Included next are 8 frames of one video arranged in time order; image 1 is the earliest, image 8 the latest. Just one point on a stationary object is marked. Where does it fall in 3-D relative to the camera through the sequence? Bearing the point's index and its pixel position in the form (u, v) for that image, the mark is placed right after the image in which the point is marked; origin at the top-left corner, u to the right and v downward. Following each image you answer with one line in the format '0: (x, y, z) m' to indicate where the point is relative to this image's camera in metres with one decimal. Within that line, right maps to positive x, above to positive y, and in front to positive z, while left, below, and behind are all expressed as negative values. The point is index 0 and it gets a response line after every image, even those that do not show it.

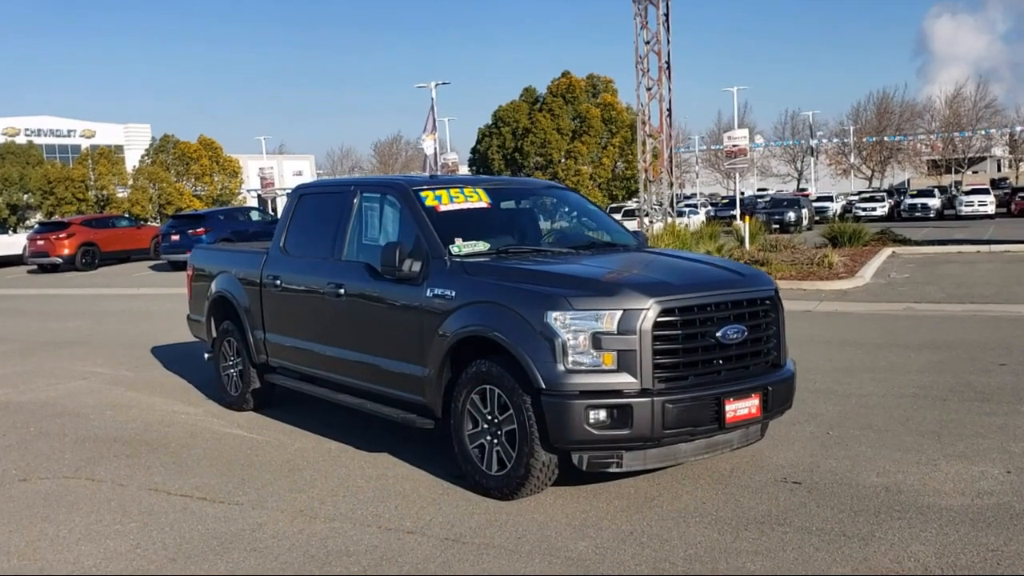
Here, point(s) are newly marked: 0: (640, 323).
0: (+0.7, -0.2, +5.2) m
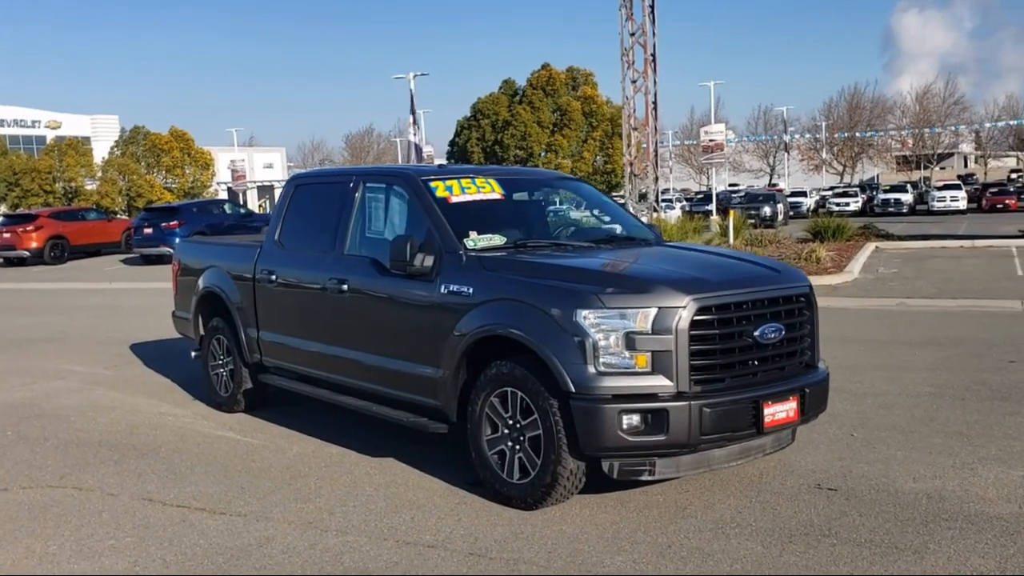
0: (+0.8, -0.2, +4.9) m
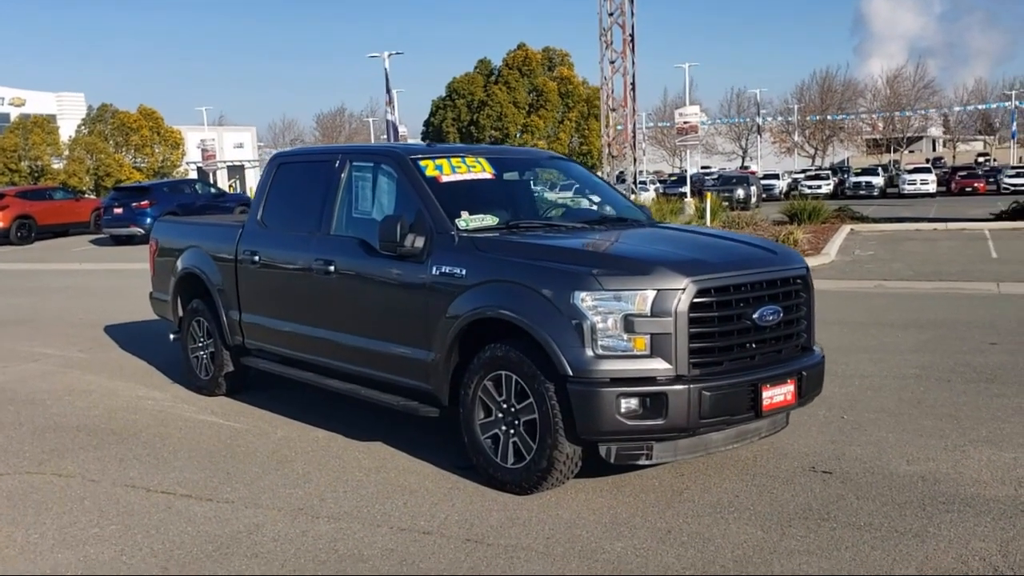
0: (+0.8, -0.1, +4.8) m
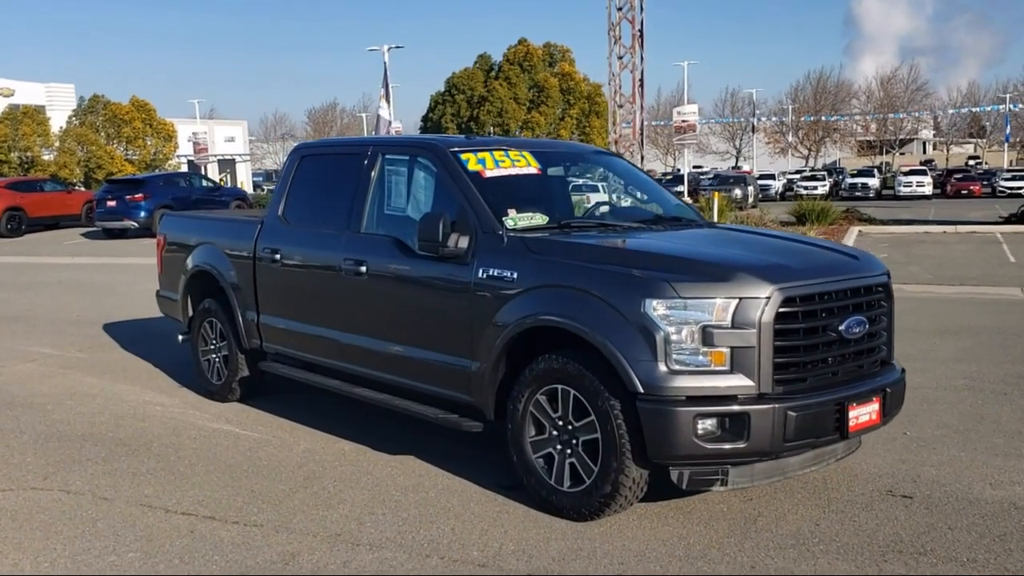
0: (+1.1, -0.1, +4.3) m
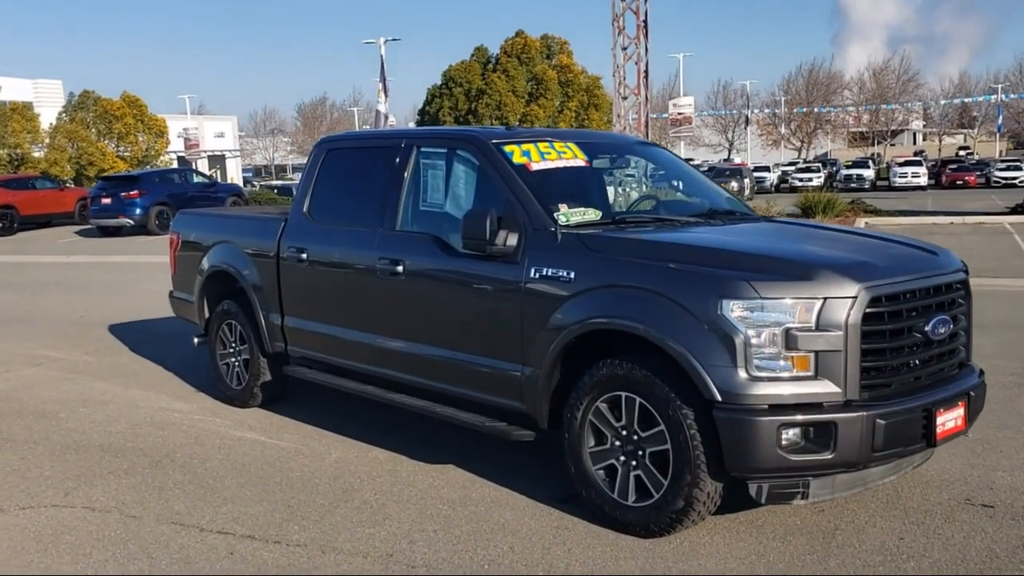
0: (+1.4, -0.1, +4.0) m
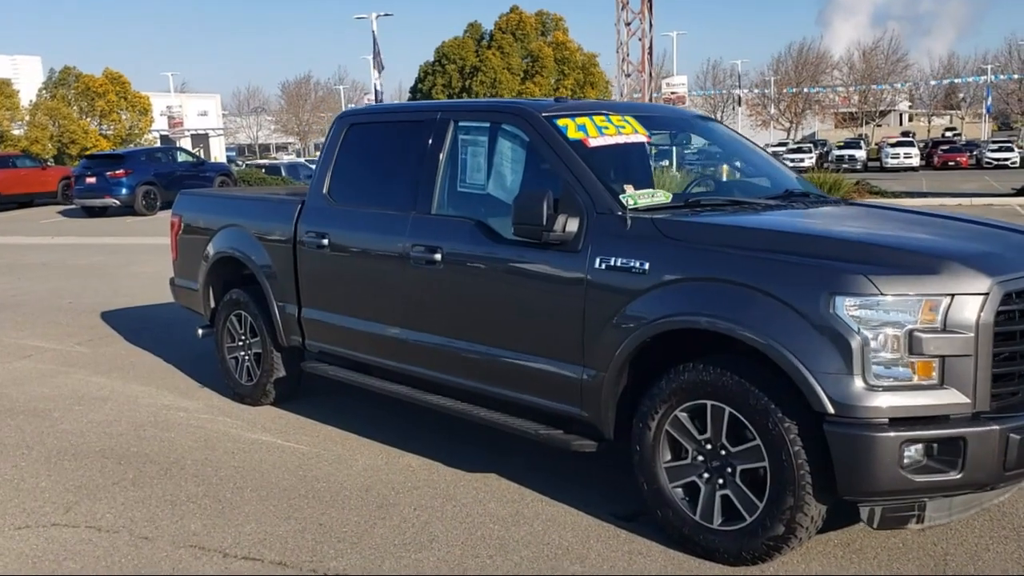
0: (+1.7, -0.1, +3.5) m
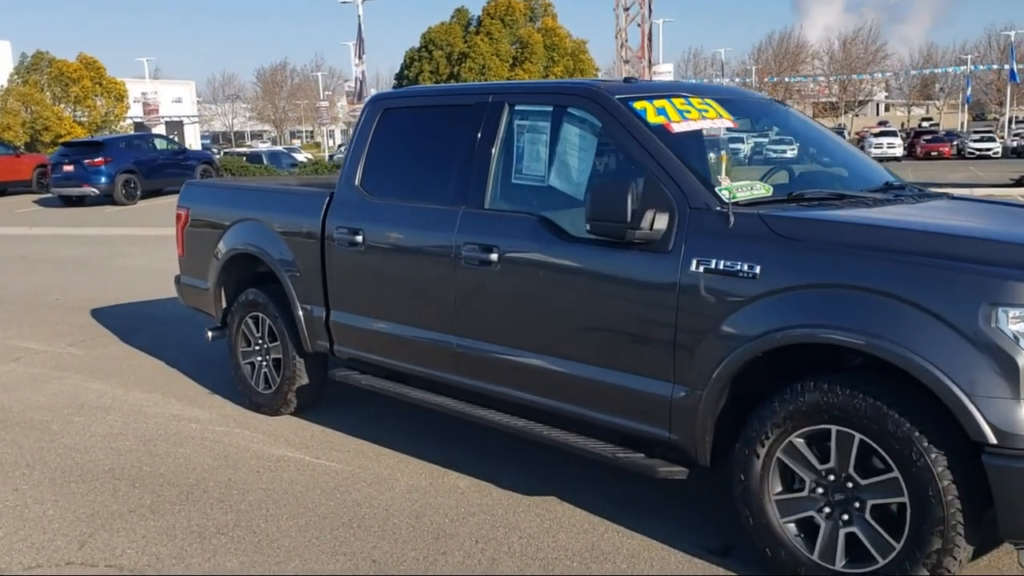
0: (+2.1, -0.1, +3.0) m
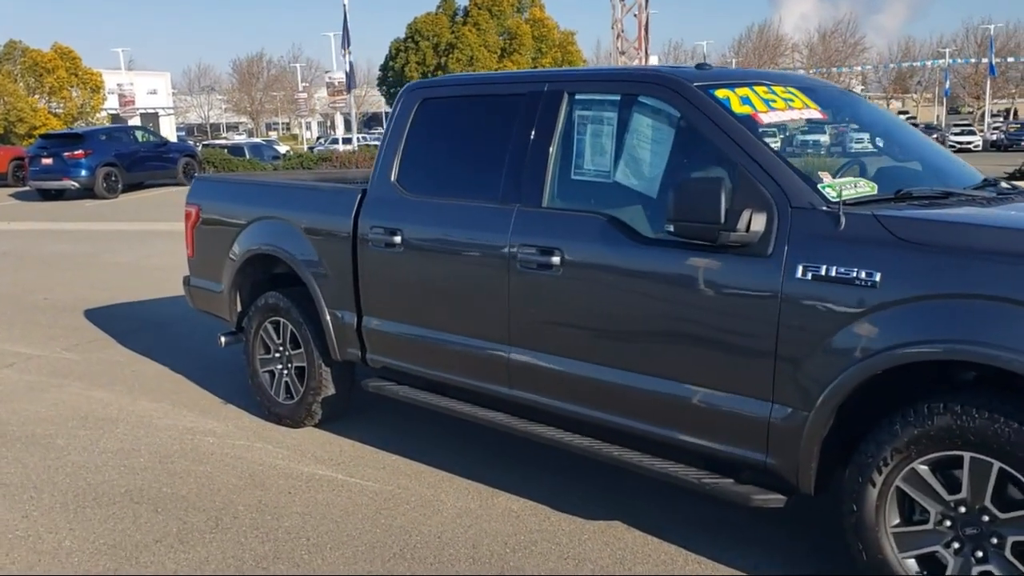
0: (+2.4, -0.2, +2.7) m
